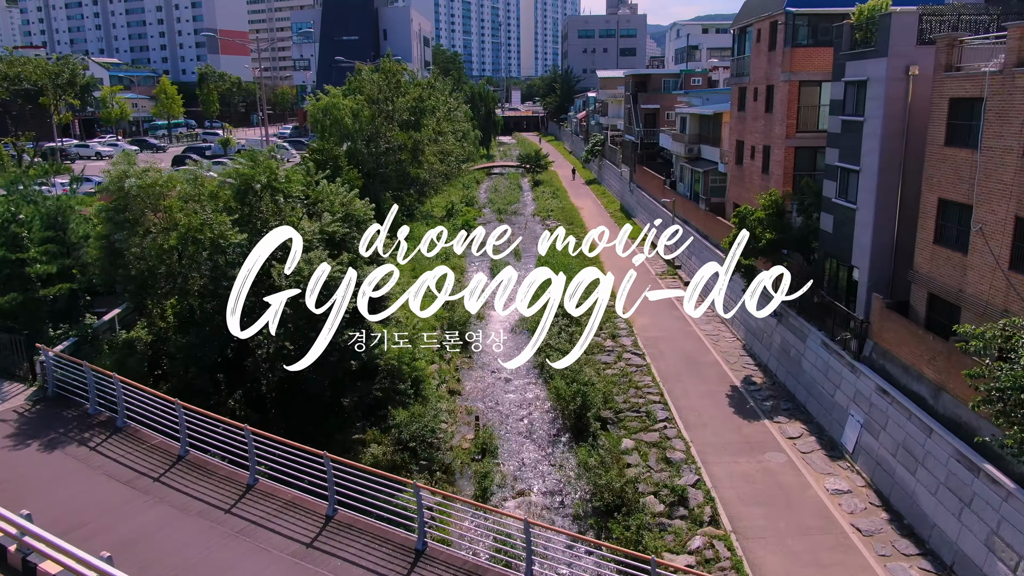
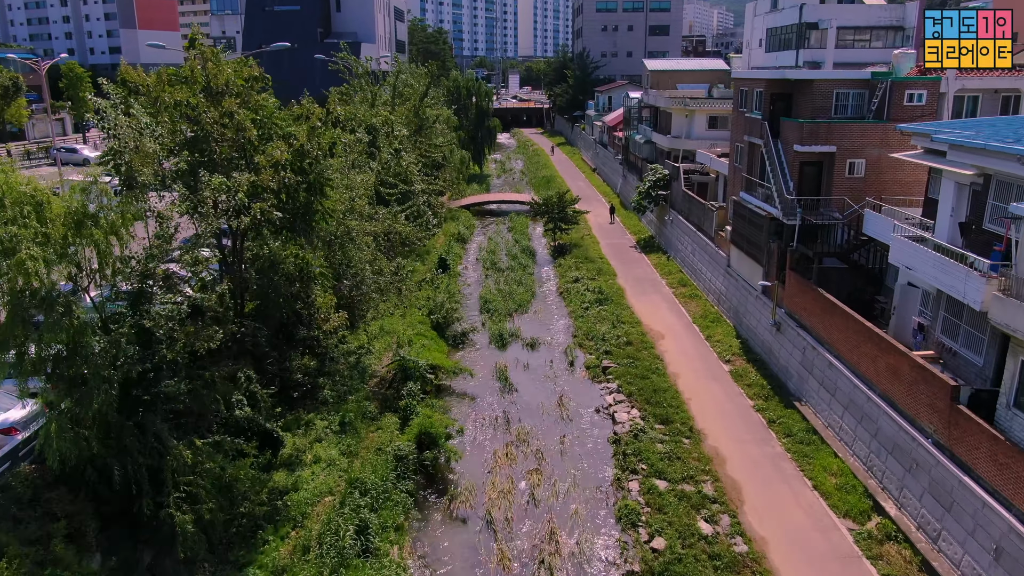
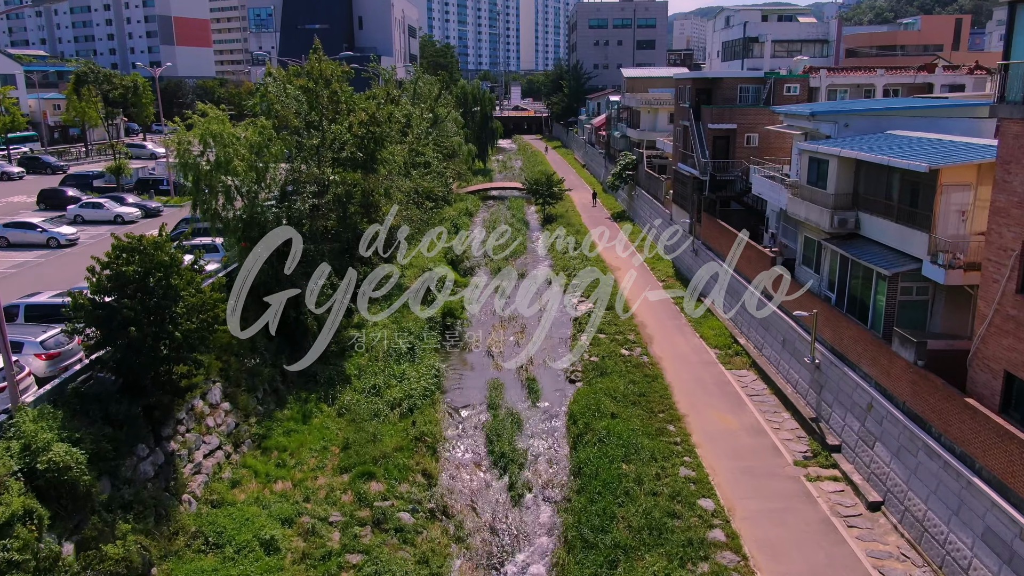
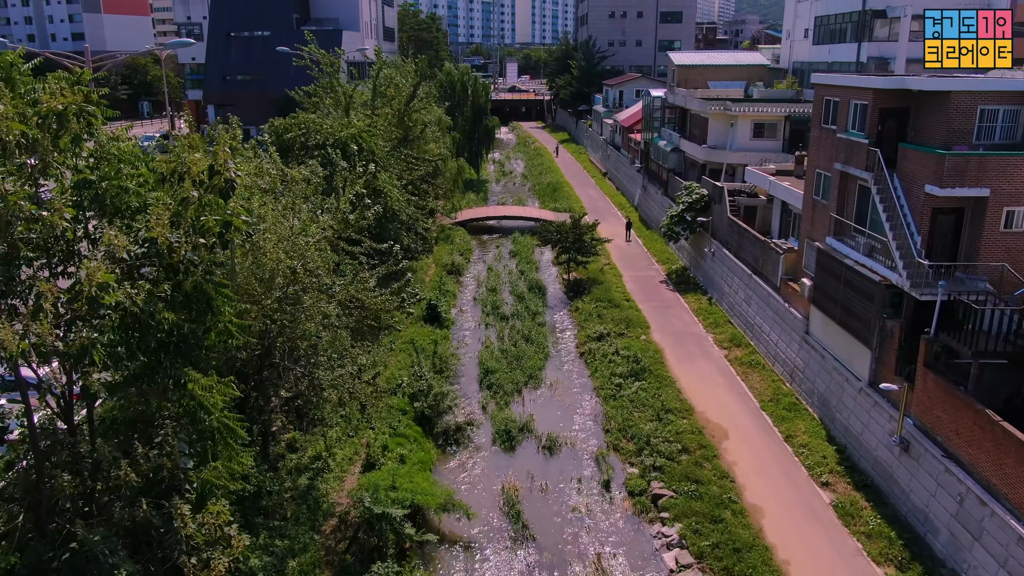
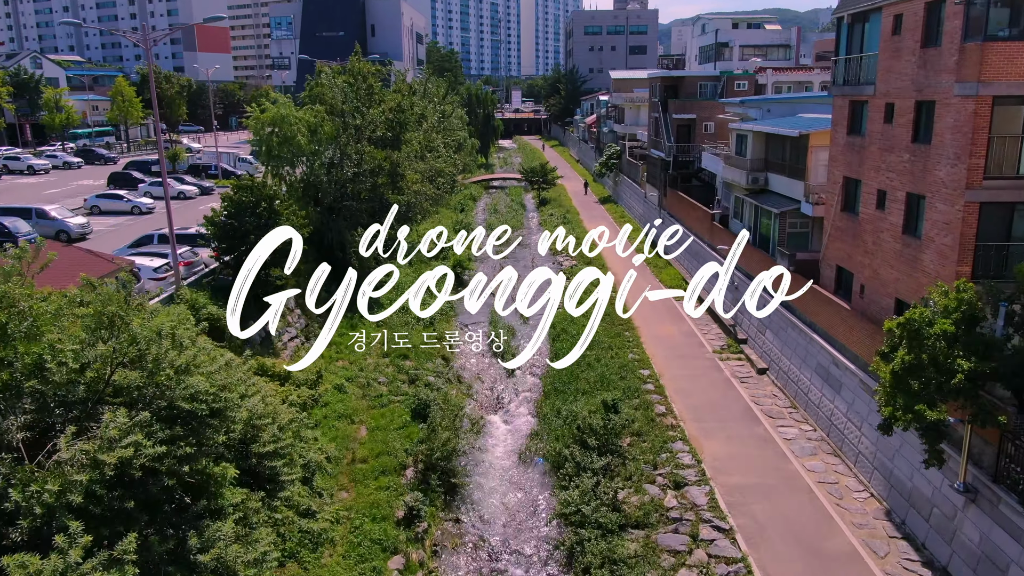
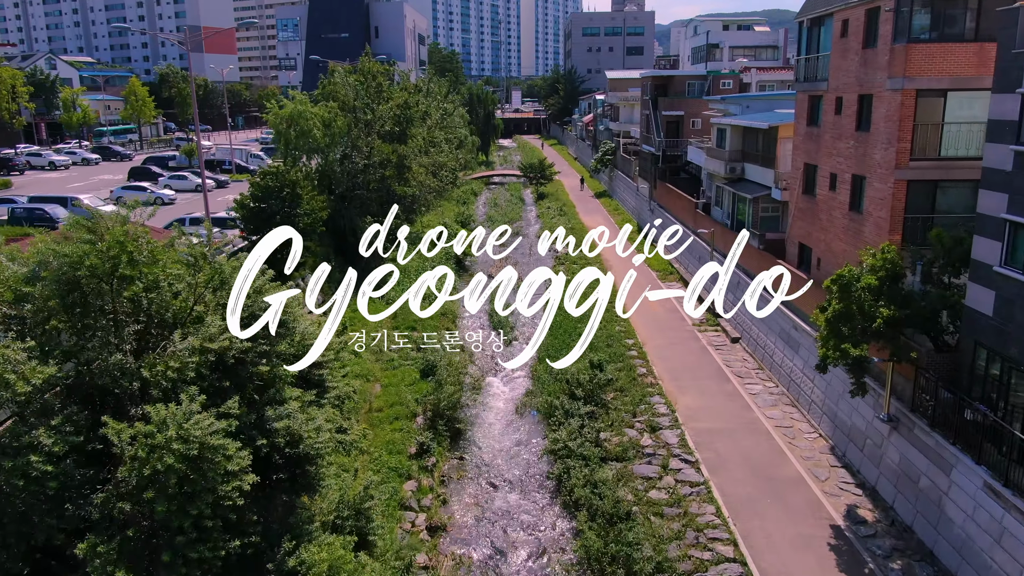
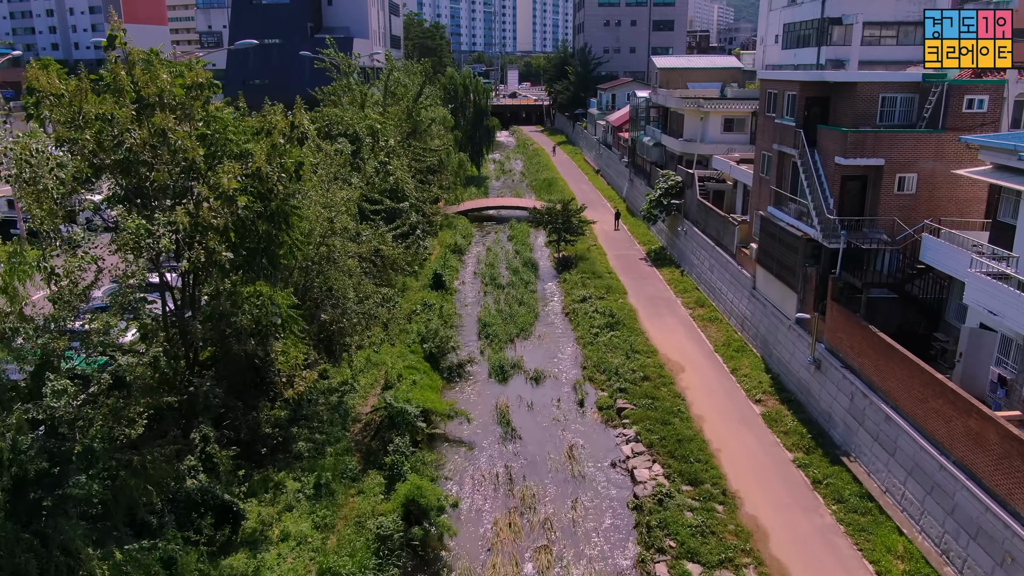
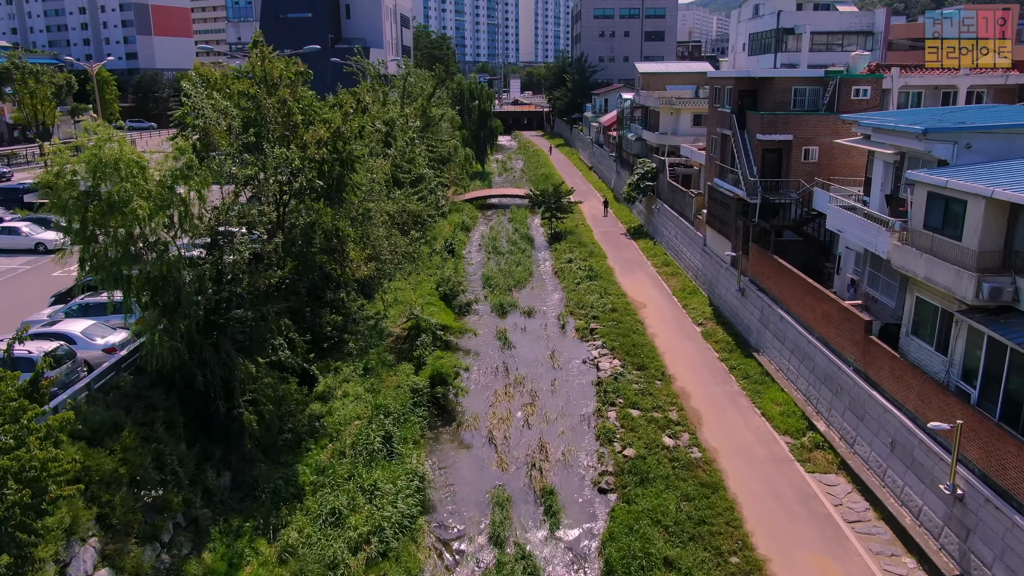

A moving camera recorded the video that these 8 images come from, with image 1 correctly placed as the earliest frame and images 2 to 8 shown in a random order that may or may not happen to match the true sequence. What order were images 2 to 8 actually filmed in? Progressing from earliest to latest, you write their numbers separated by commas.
6, 5, 3, 8, 2, 7, 4
